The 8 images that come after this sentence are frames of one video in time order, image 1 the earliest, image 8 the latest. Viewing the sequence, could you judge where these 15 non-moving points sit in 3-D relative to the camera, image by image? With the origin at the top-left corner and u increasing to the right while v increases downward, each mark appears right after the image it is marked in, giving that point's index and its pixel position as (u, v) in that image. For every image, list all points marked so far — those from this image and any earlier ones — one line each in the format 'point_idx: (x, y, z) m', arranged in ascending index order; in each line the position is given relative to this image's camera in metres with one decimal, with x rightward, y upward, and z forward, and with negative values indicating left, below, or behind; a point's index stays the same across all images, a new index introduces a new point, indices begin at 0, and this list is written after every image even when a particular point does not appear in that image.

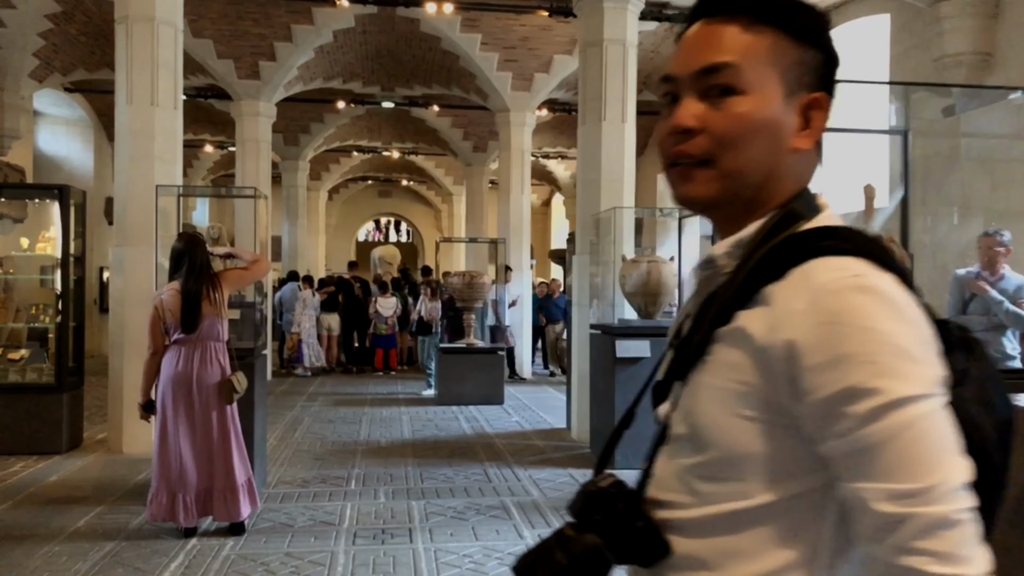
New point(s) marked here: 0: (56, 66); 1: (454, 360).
0: (-7.9, +3.9, +12.0) m
1: (-0.8, -1.0, +9.4) m
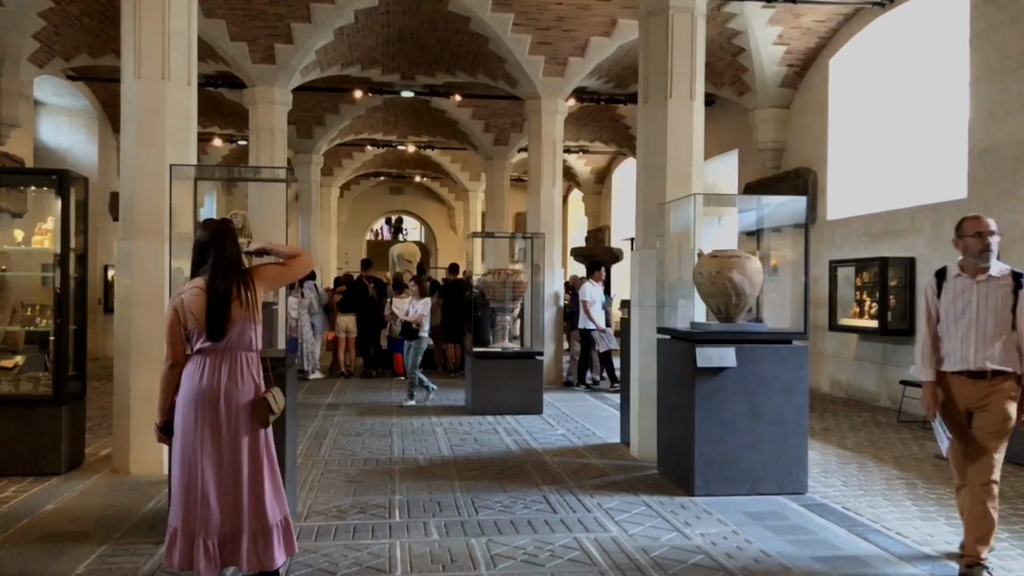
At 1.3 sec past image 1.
0: (-7.4, +3.9, +11.2) m
1: (-0.3, -1.0, +8.7) m
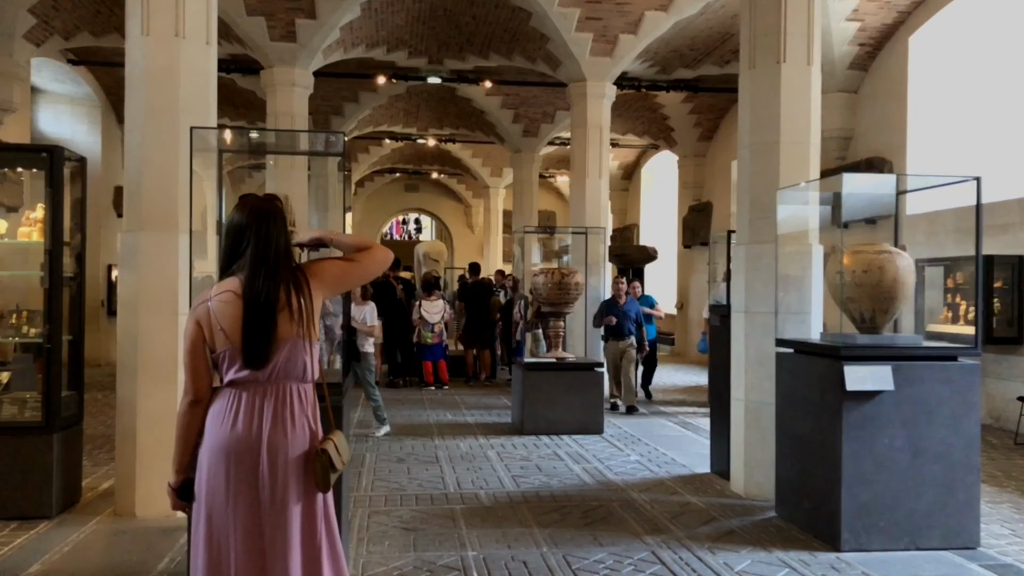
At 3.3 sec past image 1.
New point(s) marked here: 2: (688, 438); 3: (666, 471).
0: (-6.7, +3.9, +10.2) m
1: (+0.3, -1.0, +7.6) m
2: (+1.9, -1.6, +7.4) m
3: (+1.4, -1.6, +6.1) m
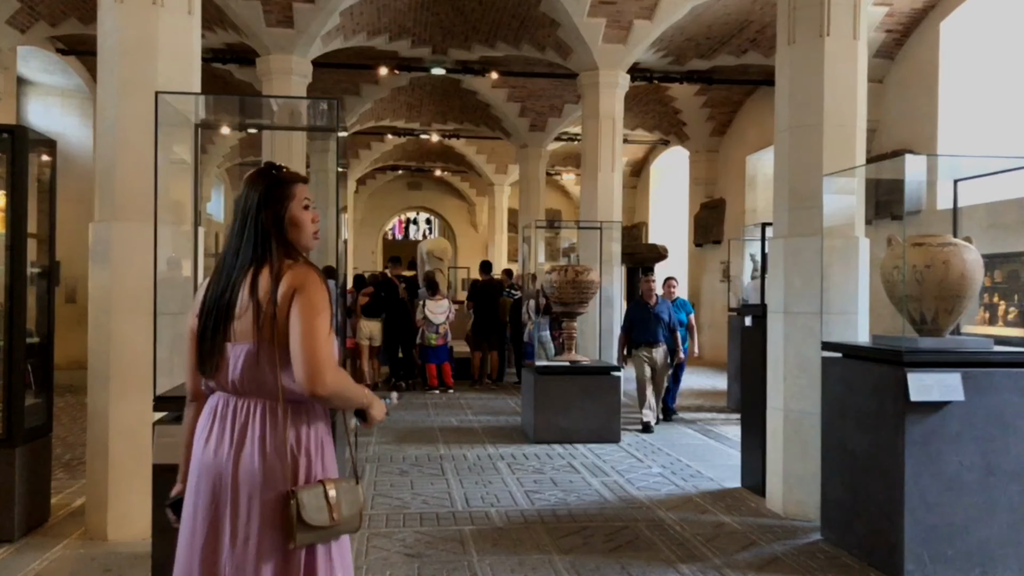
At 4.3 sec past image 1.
0: (-6.6, +3.9, +9.7) m
1: (+0.4, -1.0, +7.1) m
2: (+2.0, -1.6, +6.9) m
3: (+1.5, -1.6, +5.6) m
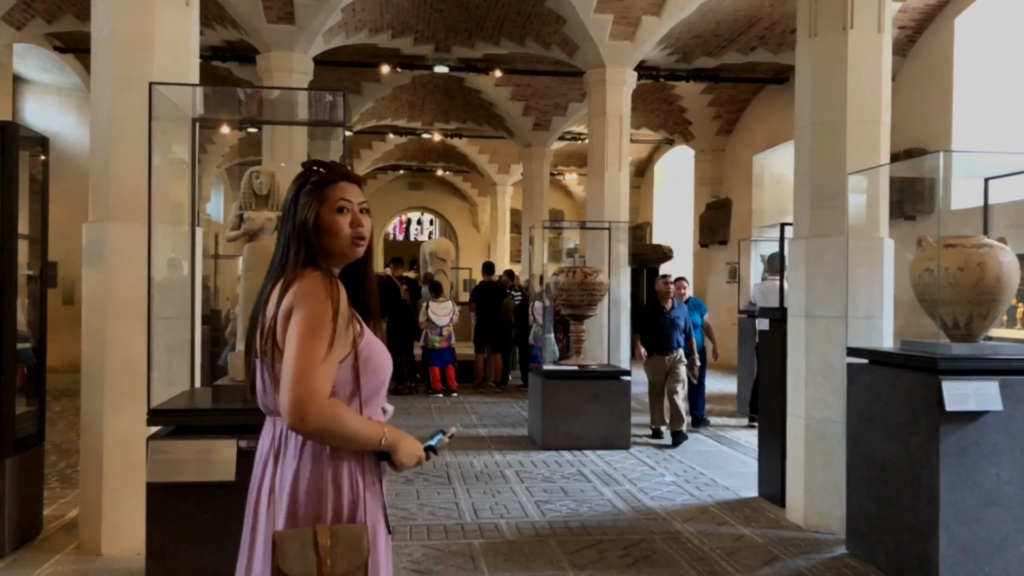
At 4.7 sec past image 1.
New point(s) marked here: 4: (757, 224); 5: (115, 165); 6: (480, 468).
0: (-6.5, +3.9, +9.6) m
1: (+0.5, -1.0, +6.9) m
2: (+2.1, -1.6, +6.7) m
3: (+1.5, -1.6, +5.4) m
4: (+4.9, +1.3, +13.9) m
5: (-2.4, +0.7, +4.1) m
6: (-0.3, -1.6, +6.1) m
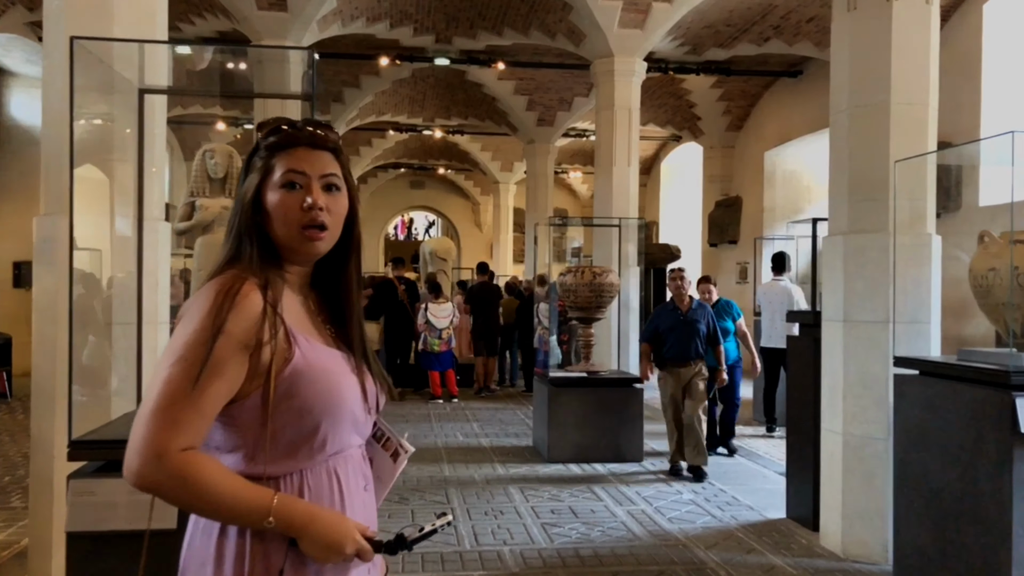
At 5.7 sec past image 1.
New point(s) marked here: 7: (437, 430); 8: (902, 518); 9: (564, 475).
0: (-6.5, +3.8, +9.1) m
1: (+0.5, -1.0, +6.4) m
2: (+2.1, -1.6, +6.2) m
3: (+1.6, -1.6, +5.0) m
4: (+5.0, +1.3, +13.5) m
5: (-2.3, +0.7, +3.7) m
6: (-0.3, -1.6, +5.6) m
7: (-0.8, -1.6, +7.8) m
8: (+2.1, -1.2, +3.7) m
9: (+0.4, -1.6, +6.0) m
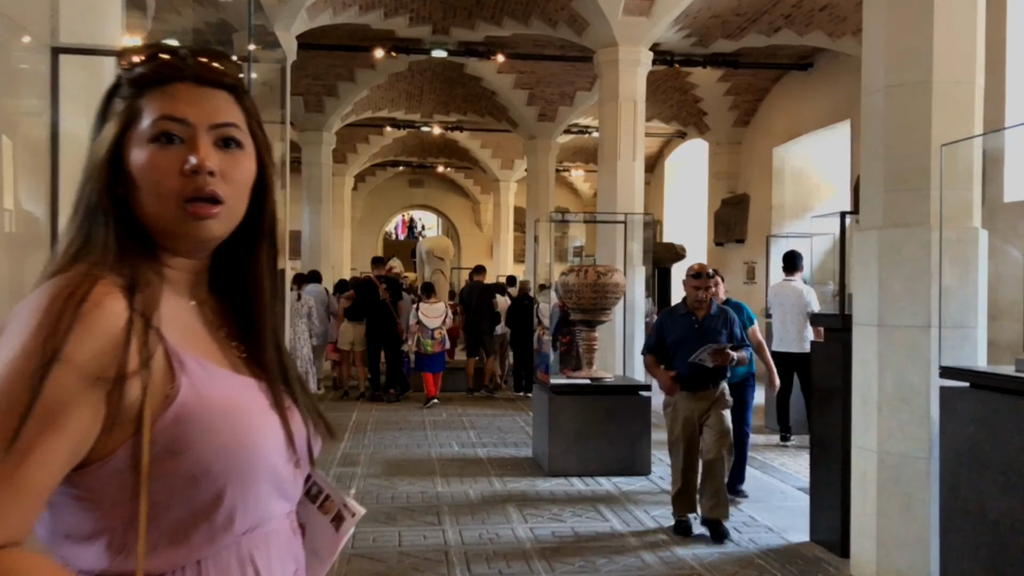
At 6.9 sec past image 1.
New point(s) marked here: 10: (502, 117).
0: (-6.5, +3.8, +8.7) m
1: (+0.5, -1.0, +6.0) m
2: (+2.1, -1.6, +5.7) m
3: (+1.6, -1.6, +4.5) m
4: (+5.0, +1.3, +13.0) m
5: (-2.4, +0.7, +3.2) m
6: (-0.3, -1.6, +5.1) m
7: (-0.9, -1.6, +7.4) m
8: (+2.1, -1.2, +3.2) m
9: (+0.4, -1.6, +5.5) m
10: (-0.2, +3.6, +14.7) m
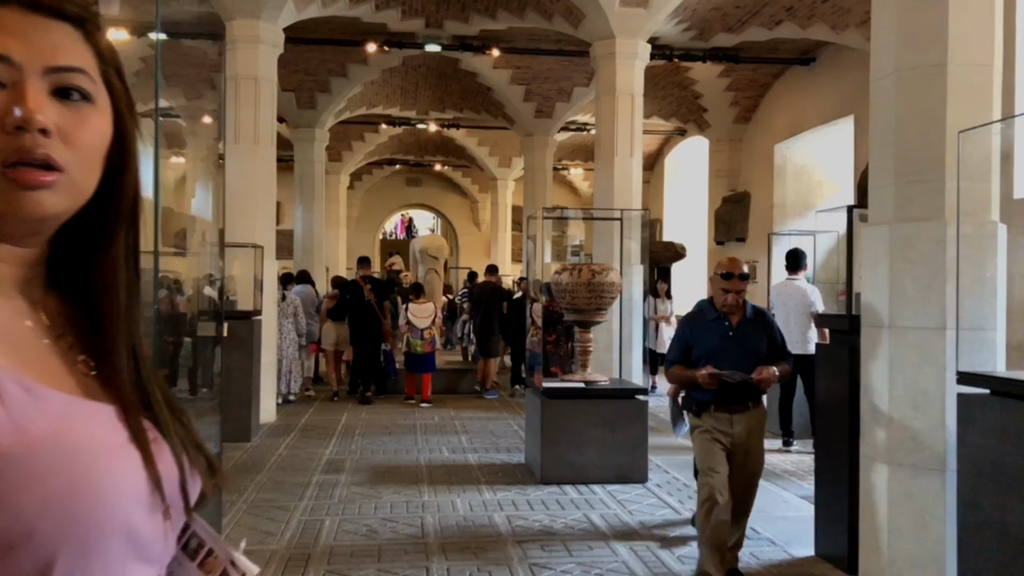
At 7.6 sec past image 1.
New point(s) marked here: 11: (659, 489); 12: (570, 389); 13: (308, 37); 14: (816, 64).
0: (-6.6, +3.8, +8.5) m
1: (+0.5, -1.0, +5.8) m
2: (+2.0, -1.6, +5.5) m
3: (+1.5, -1.6, +4.3) m
4: (+4.9, +1.3, +12.8) m
5: (-2.4, +0.7, +3.0) m
6: (-0.3, -1.6, +4.9) m
7: (-0.9, -1.6, +7.1) m
8: (+2.0, -1.2, +3.0) m
9: (+0.4, -1.6, +5.3) m
10: (-0.3, +3.6, +14.4) m
11: (+1.2, -1.6, +5.6) m
12: (+0.5, -0.8, +5.8) m
13: (-3.2, +3.9, +10.8) m
14: (+5.2, +3.8, +11.8) m
